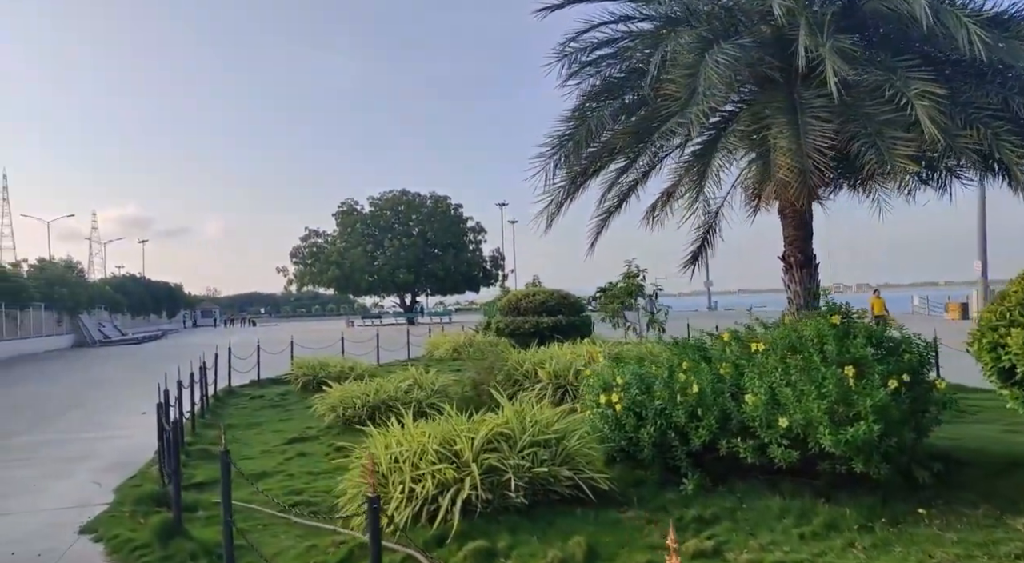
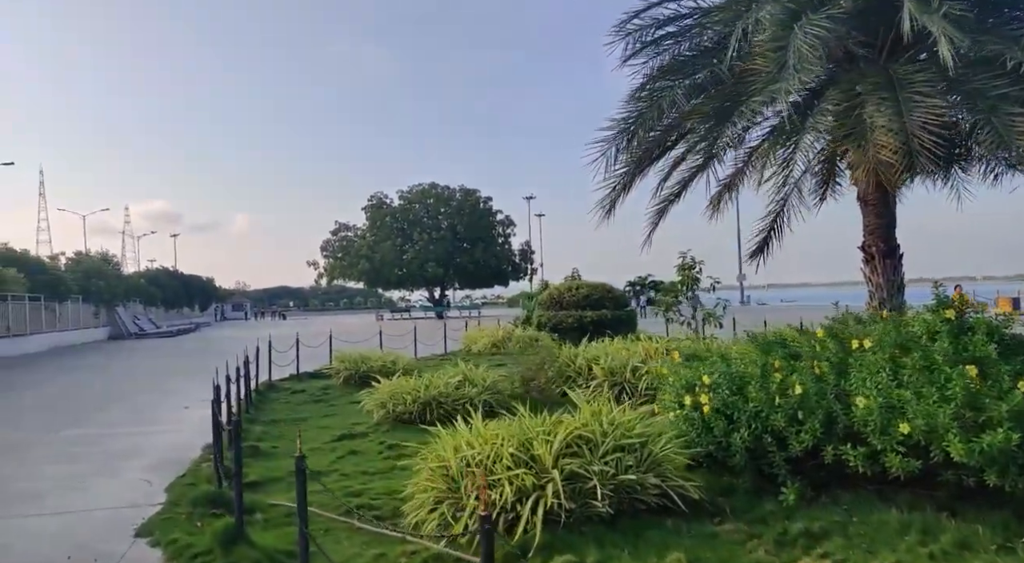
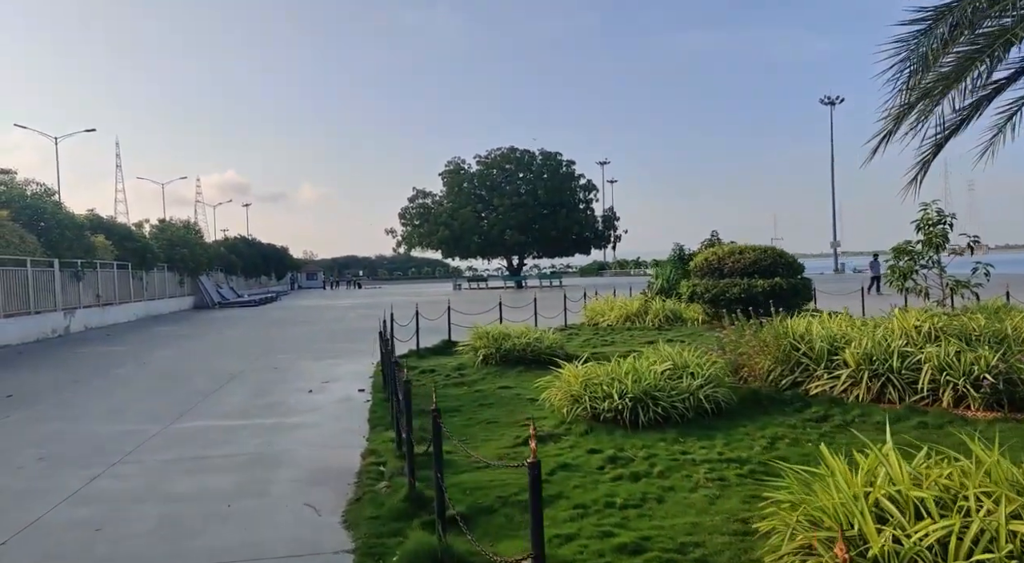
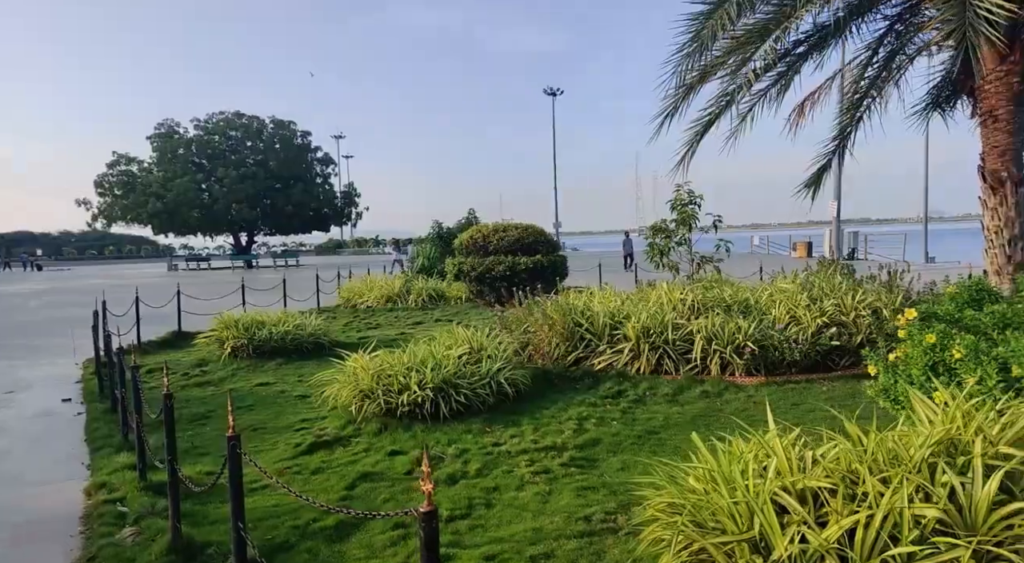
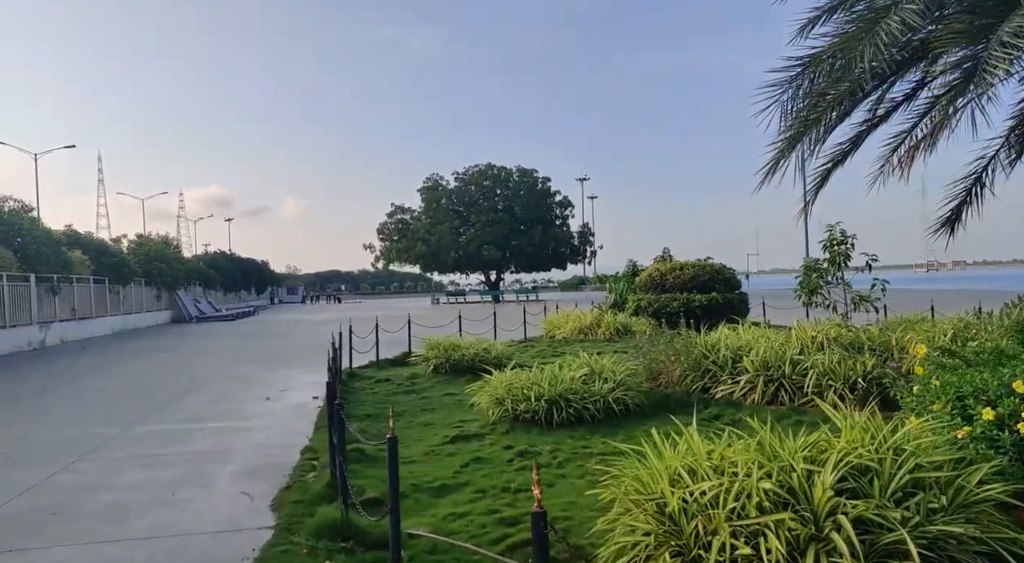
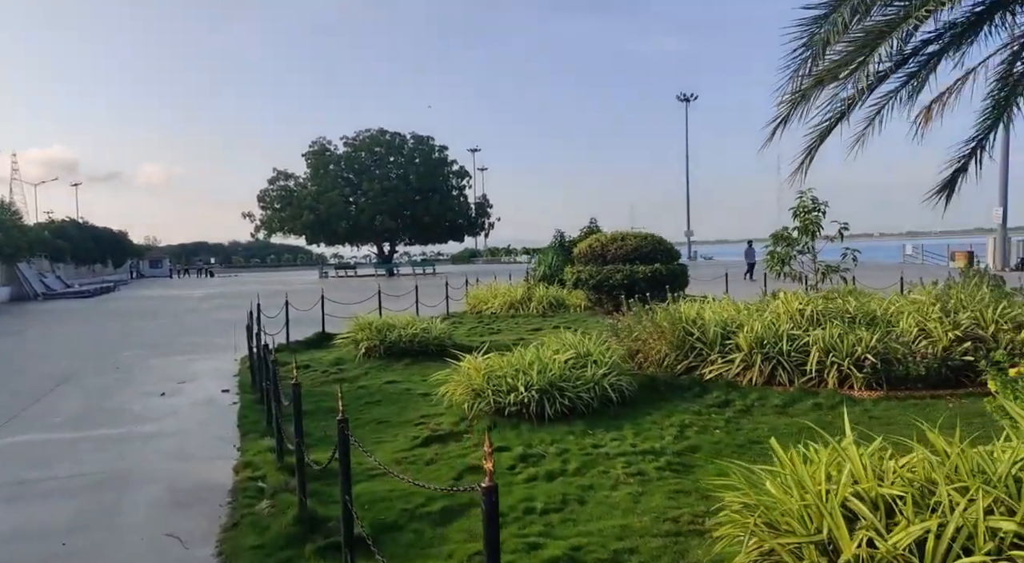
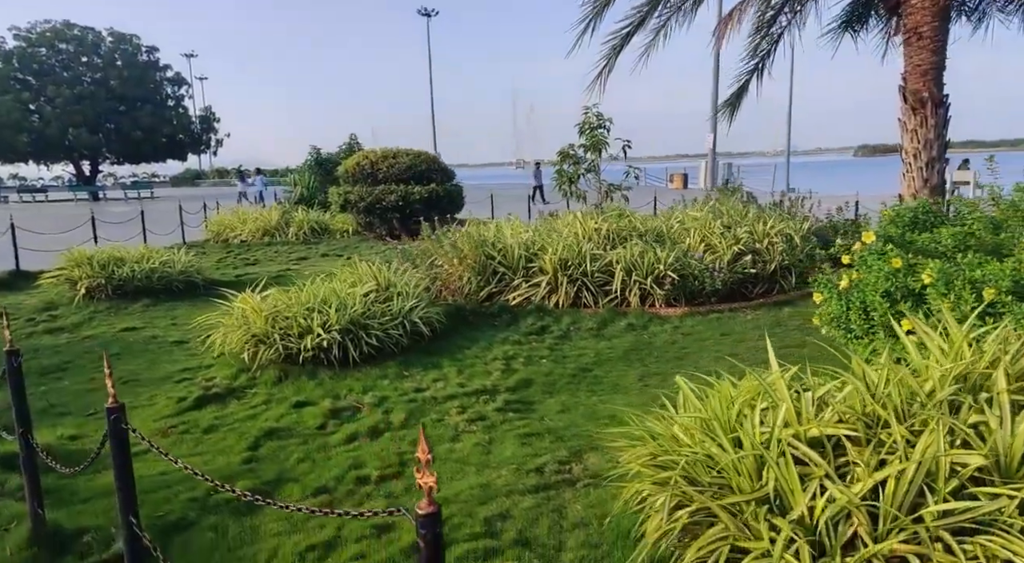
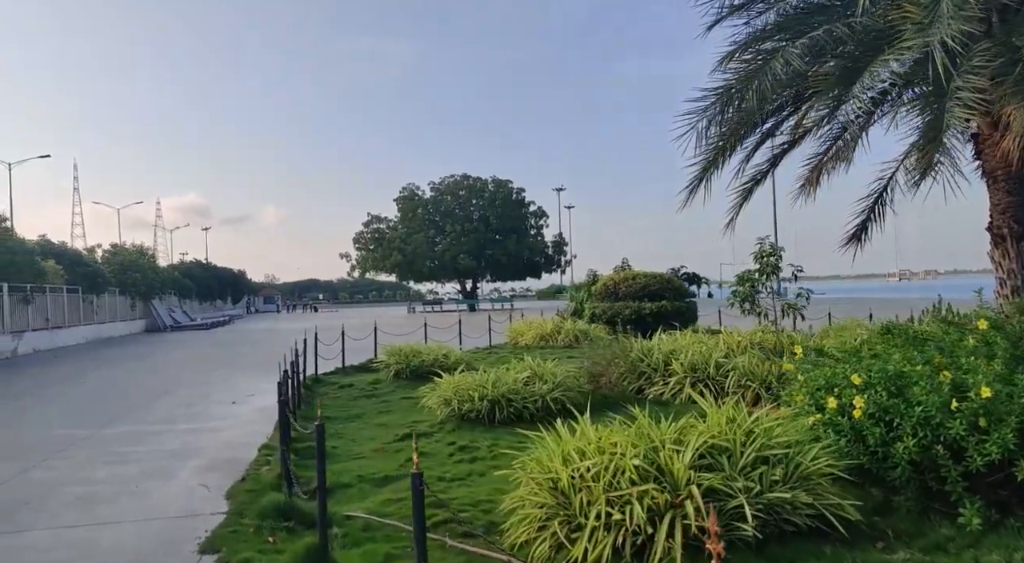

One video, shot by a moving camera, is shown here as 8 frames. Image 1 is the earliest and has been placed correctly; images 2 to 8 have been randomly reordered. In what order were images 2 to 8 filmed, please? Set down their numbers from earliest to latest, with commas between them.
2, 8, 5, 3, 6, 4, 7
